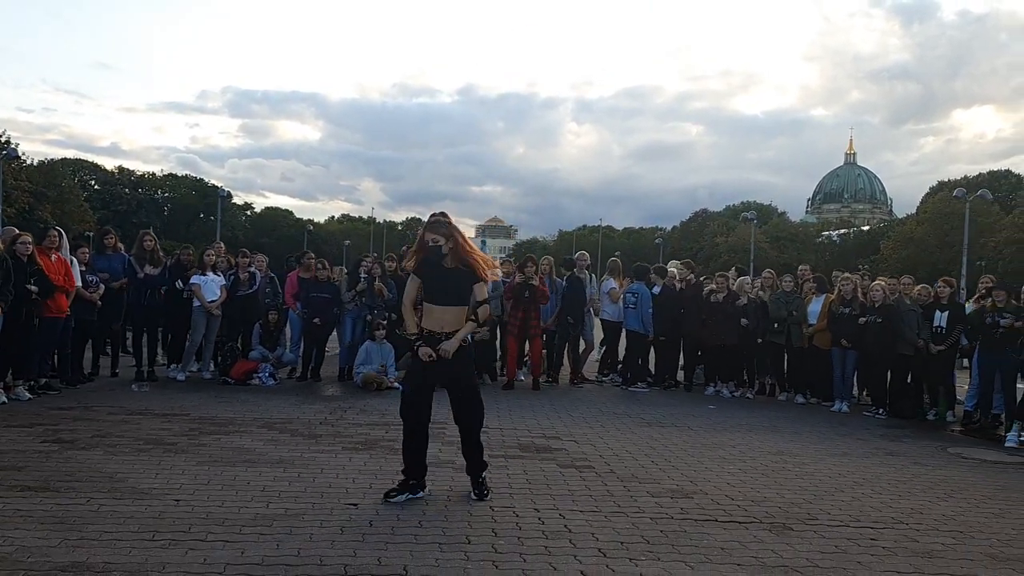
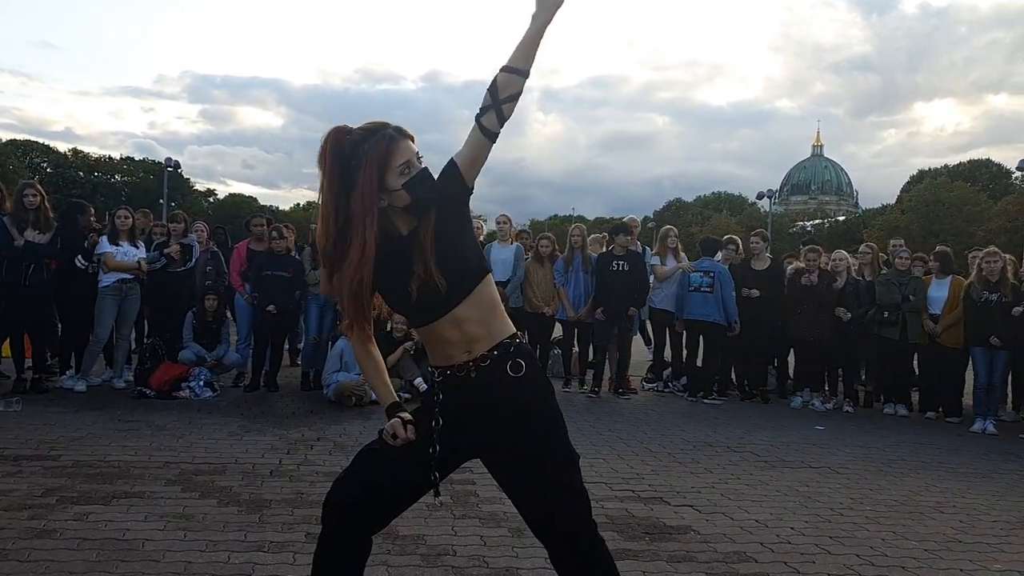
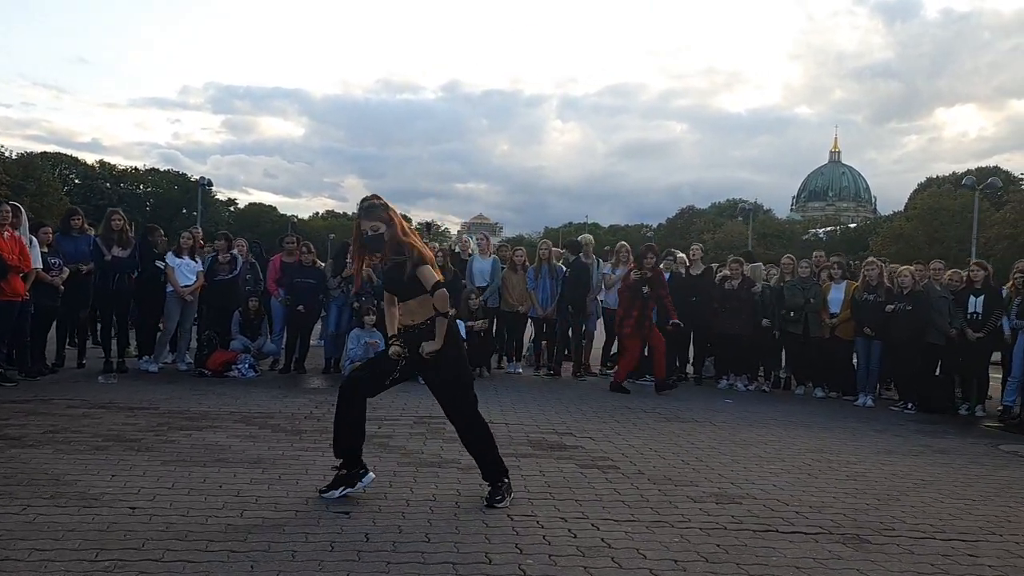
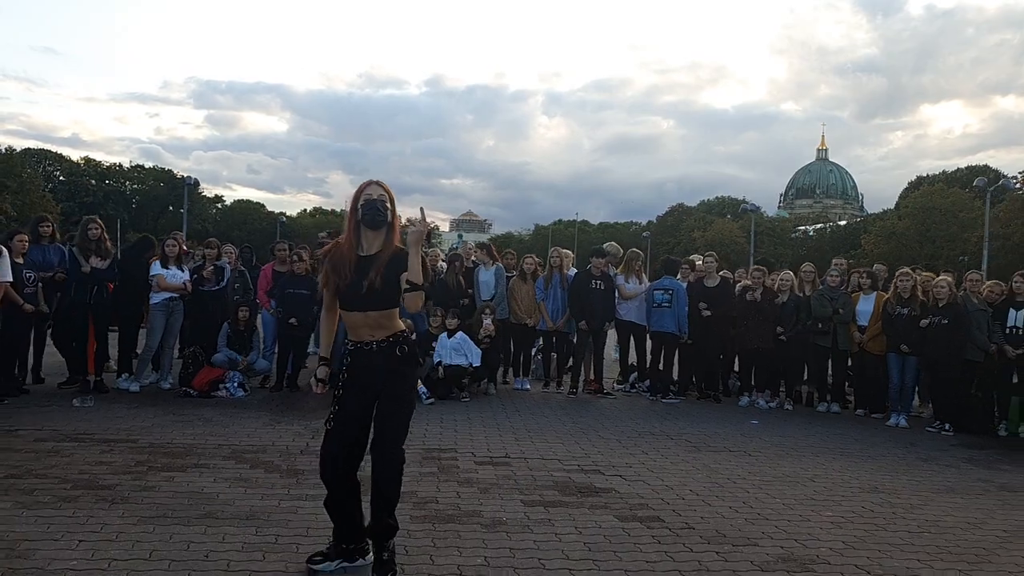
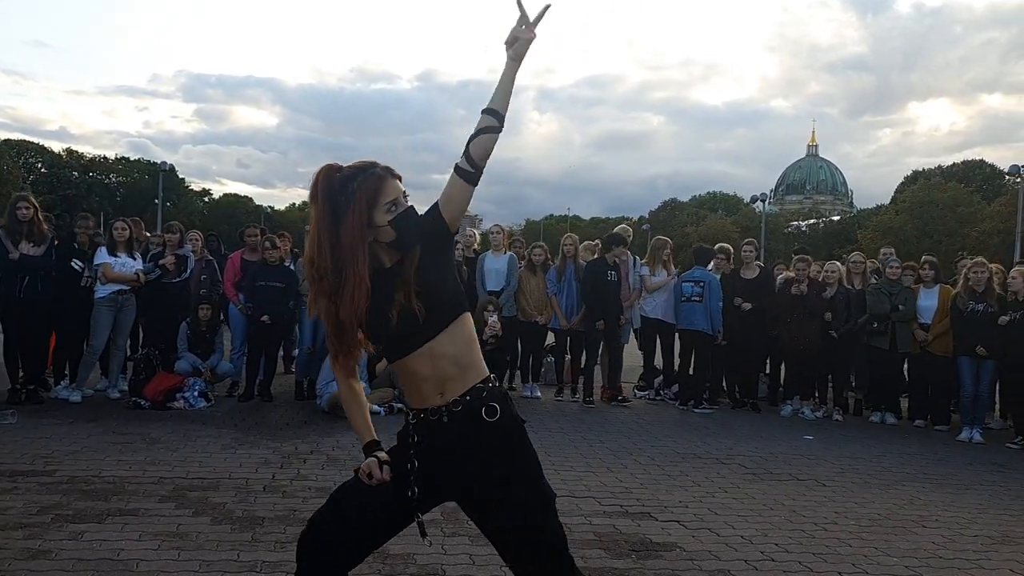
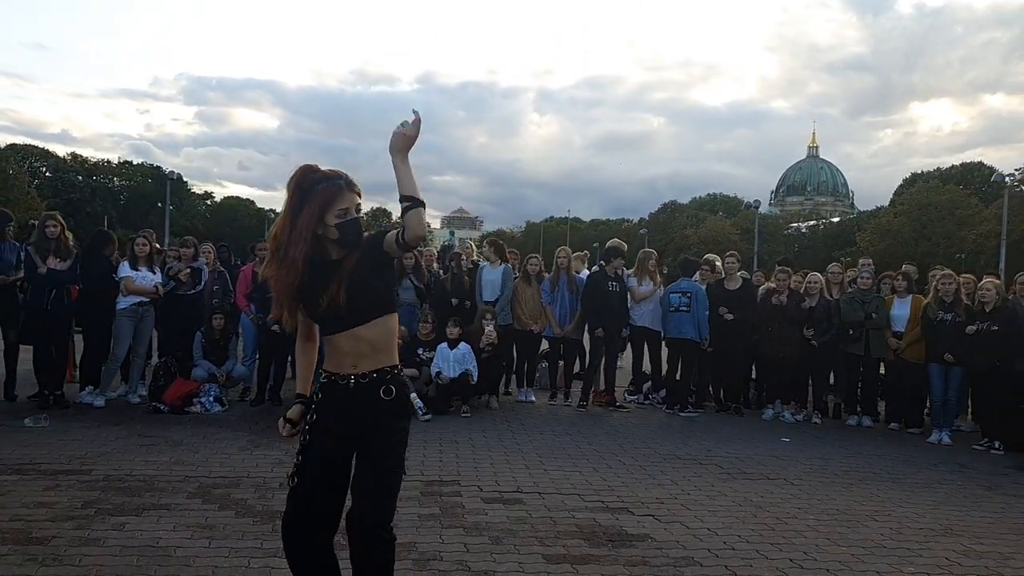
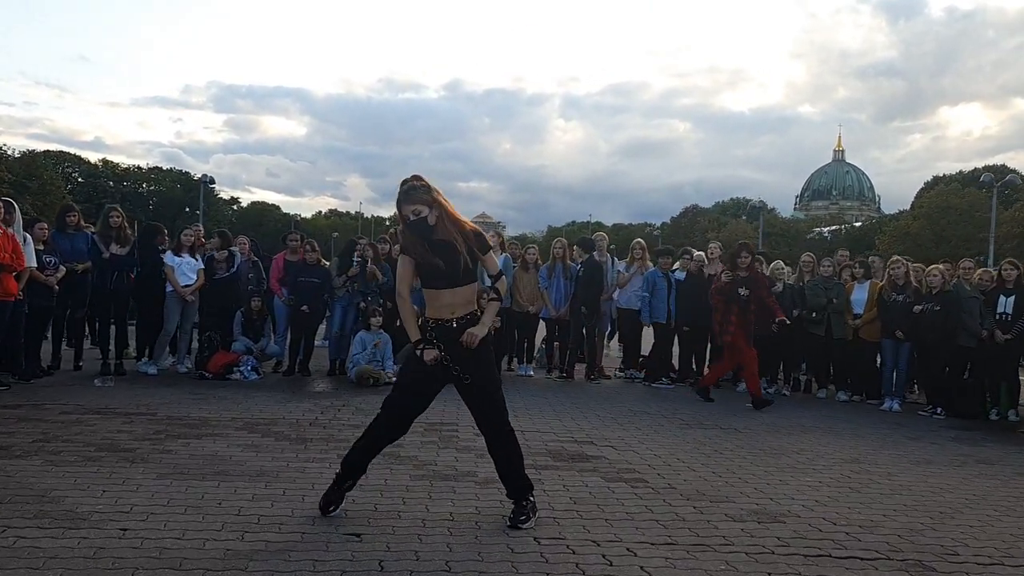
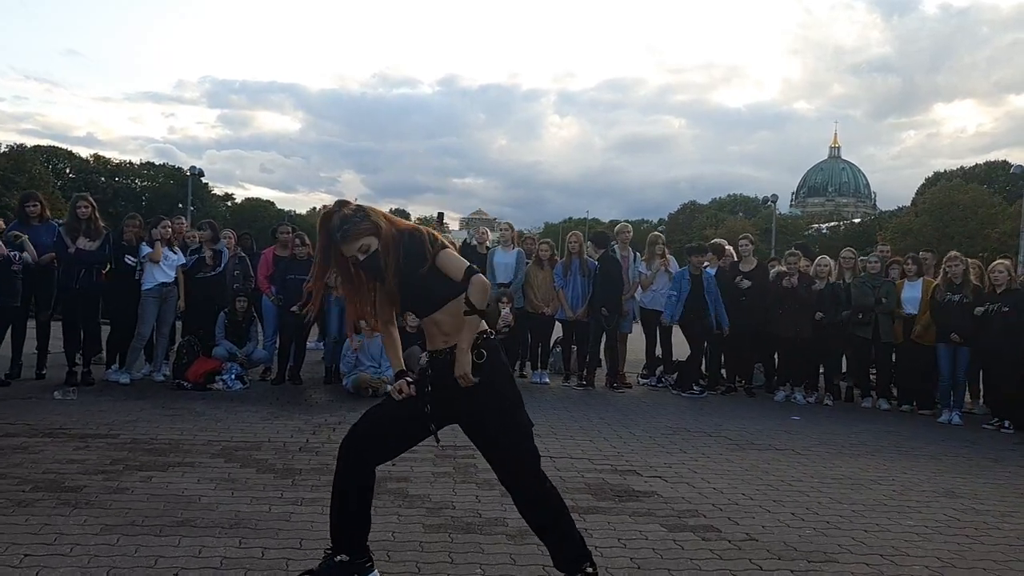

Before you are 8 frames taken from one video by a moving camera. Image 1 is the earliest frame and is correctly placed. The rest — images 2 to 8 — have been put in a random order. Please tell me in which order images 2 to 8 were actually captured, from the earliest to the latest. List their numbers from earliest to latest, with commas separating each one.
3, 7, 8, 2, 5, 6, 4
